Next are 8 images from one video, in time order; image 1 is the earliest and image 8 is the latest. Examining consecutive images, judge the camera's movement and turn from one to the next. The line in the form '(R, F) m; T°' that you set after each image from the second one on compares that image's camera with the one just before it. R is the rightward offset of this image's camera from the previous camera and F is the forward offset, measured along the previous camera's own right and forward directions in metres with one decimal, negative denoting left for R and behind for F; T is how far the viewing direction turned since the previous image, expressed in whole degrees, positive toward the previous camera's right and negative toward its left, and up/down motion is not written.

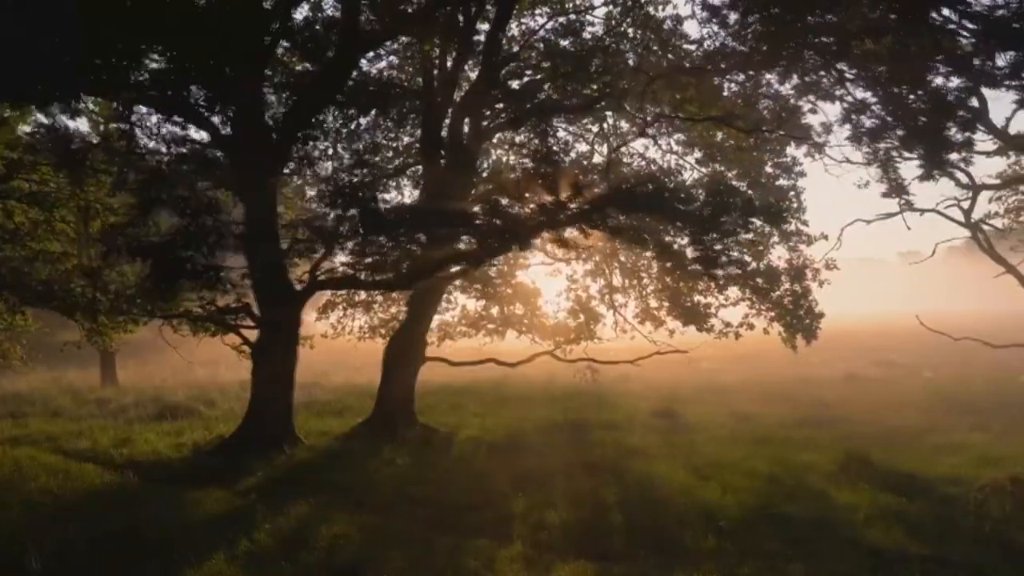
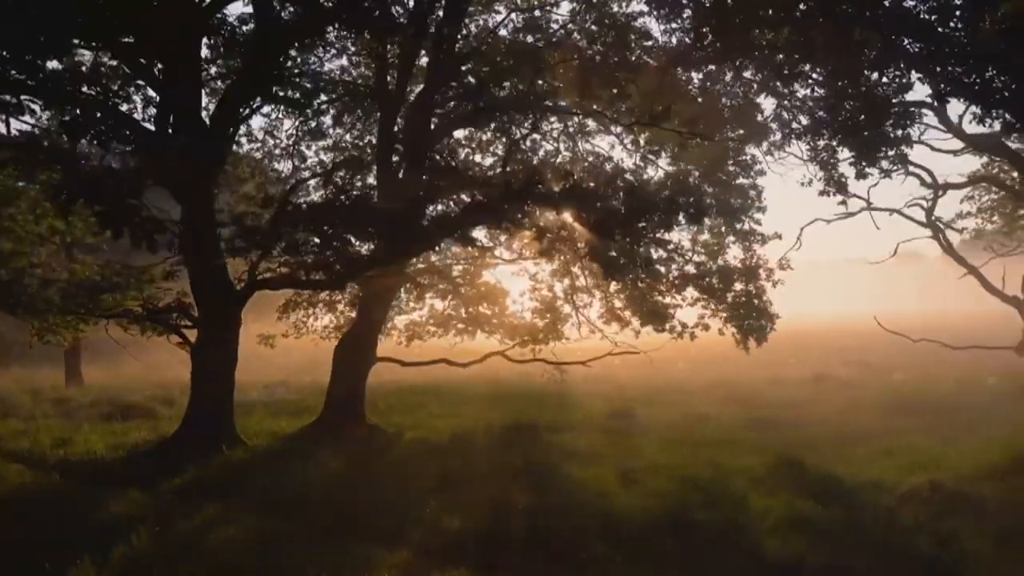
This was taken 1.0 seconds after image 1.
(+0.5, +0.1) m; 0°
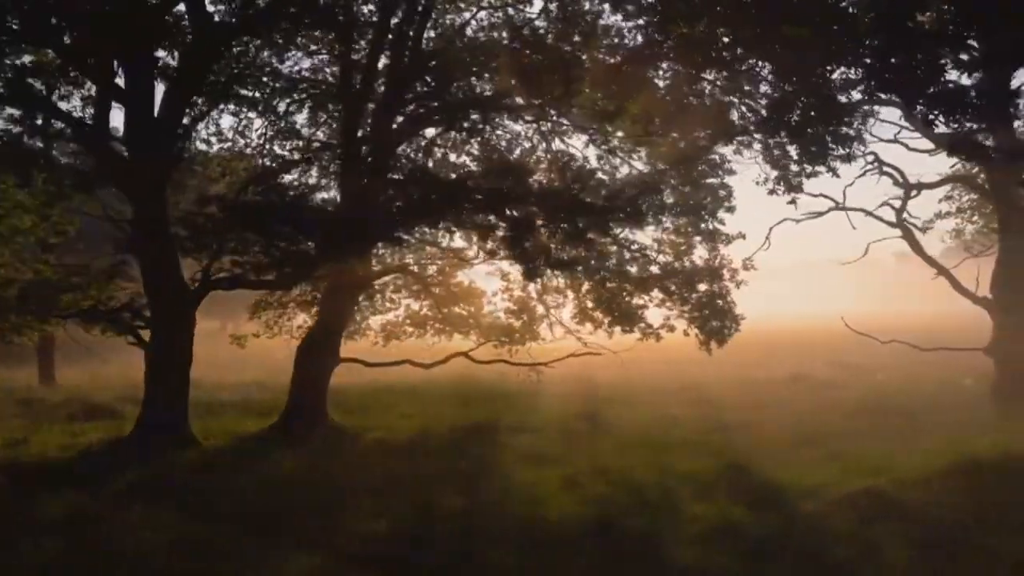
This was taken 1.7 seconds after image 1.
(+0.4, +0.1) m; 0°
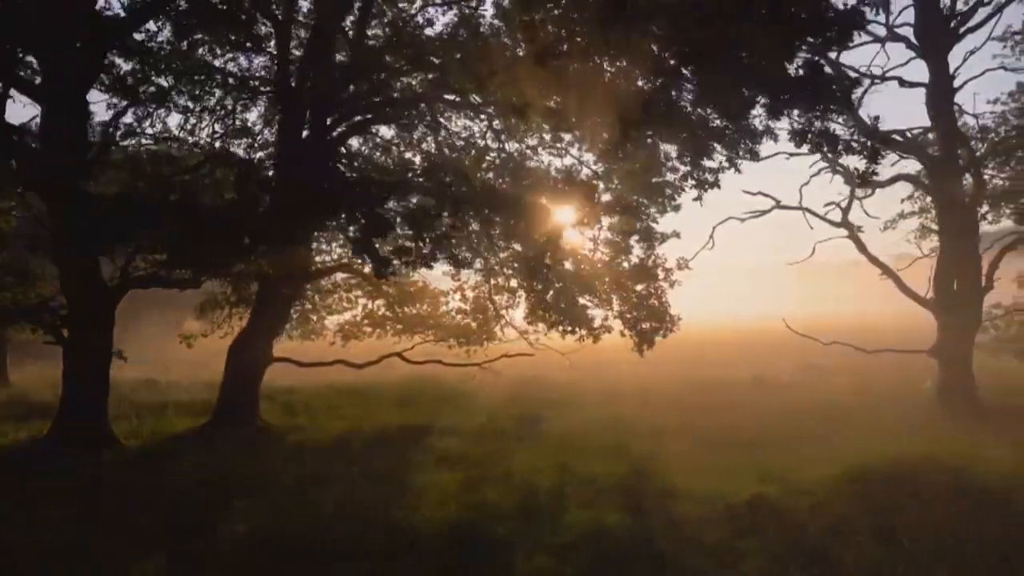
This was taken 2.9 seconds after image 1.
(+0.7, +0.2) m; -1°
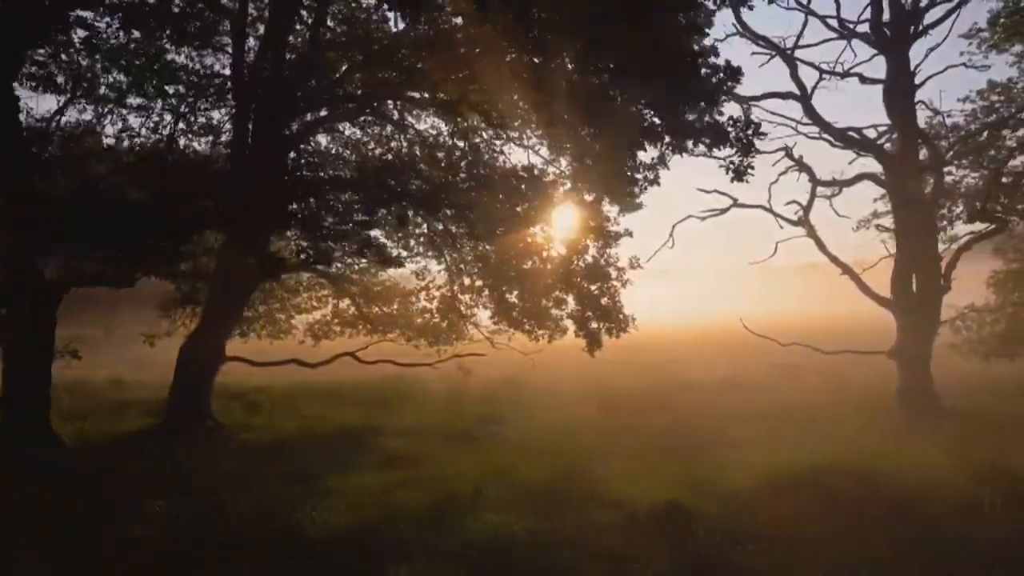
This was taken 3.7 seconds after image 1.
(+0.5, +0.1) m; 0°
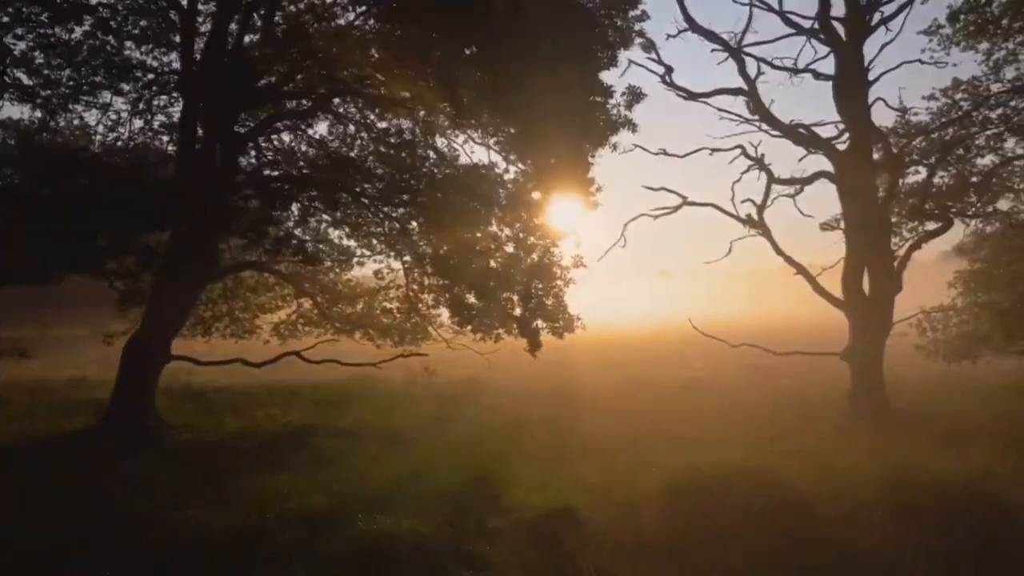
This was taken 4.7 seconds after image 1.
(+0.6, +0.1) m; -1°
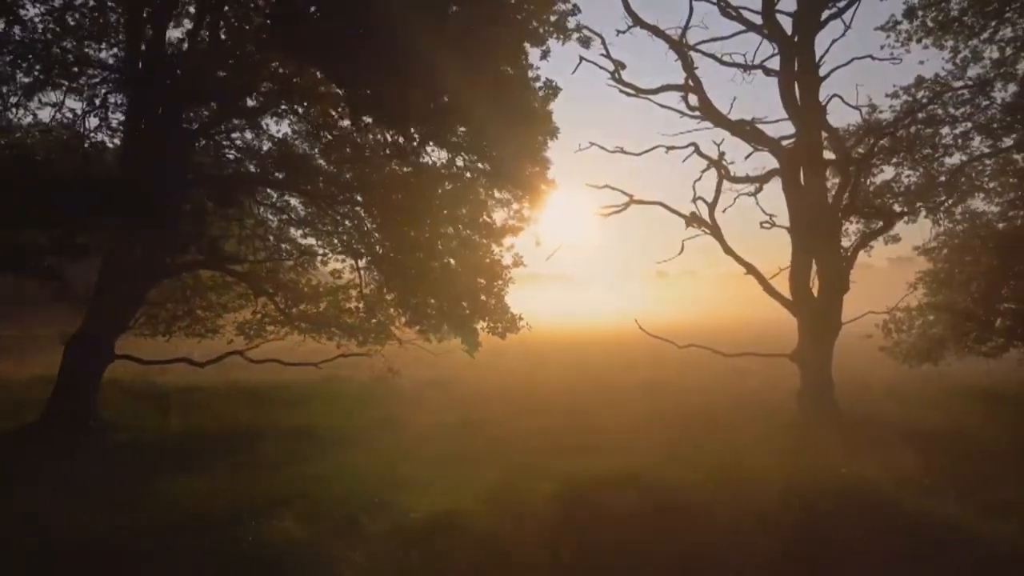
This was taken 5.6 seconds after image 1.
(+0.6, +0.1) m; -1°
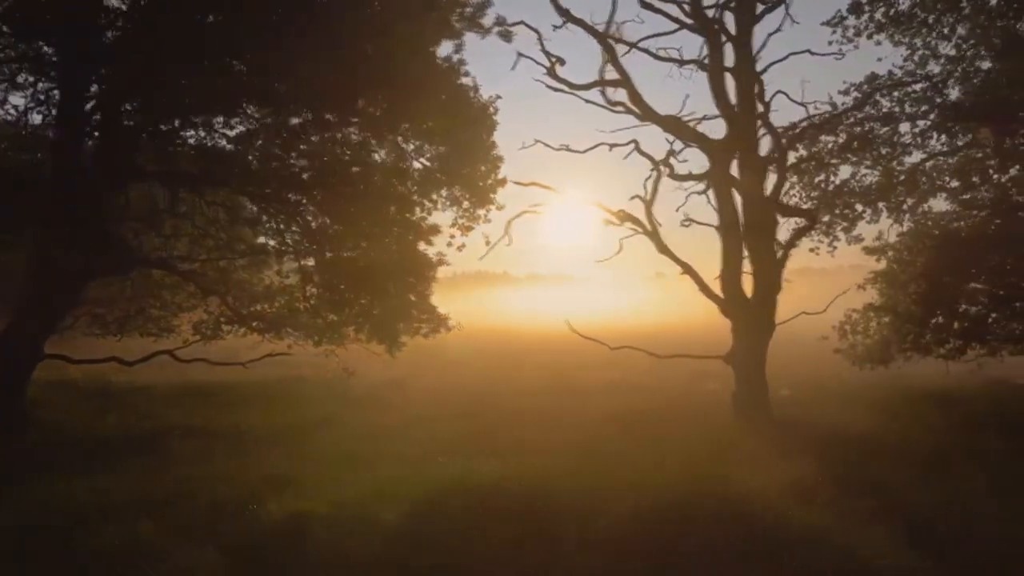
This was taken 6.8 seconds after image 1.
(+0.8, +0.2) m; -1°
